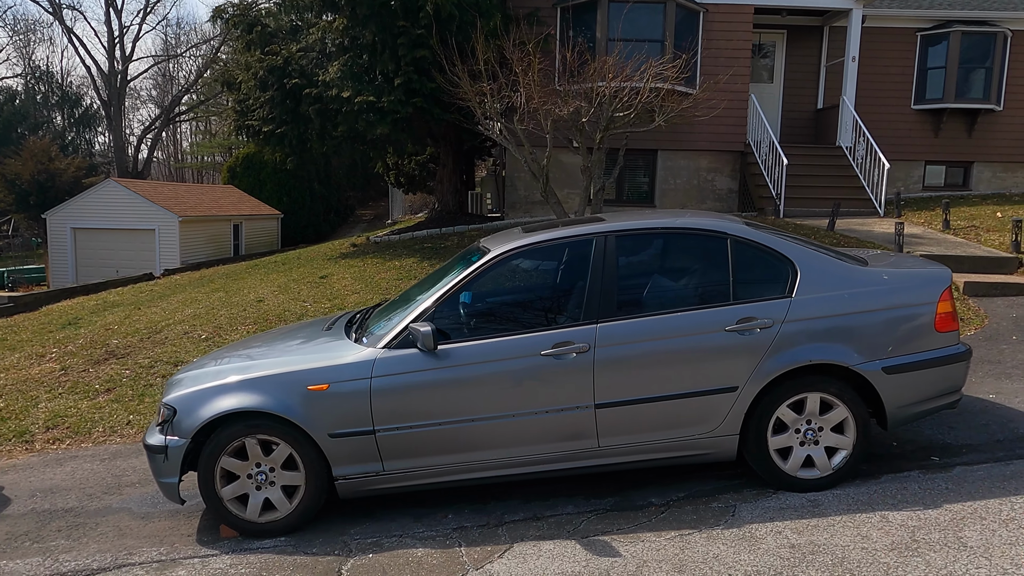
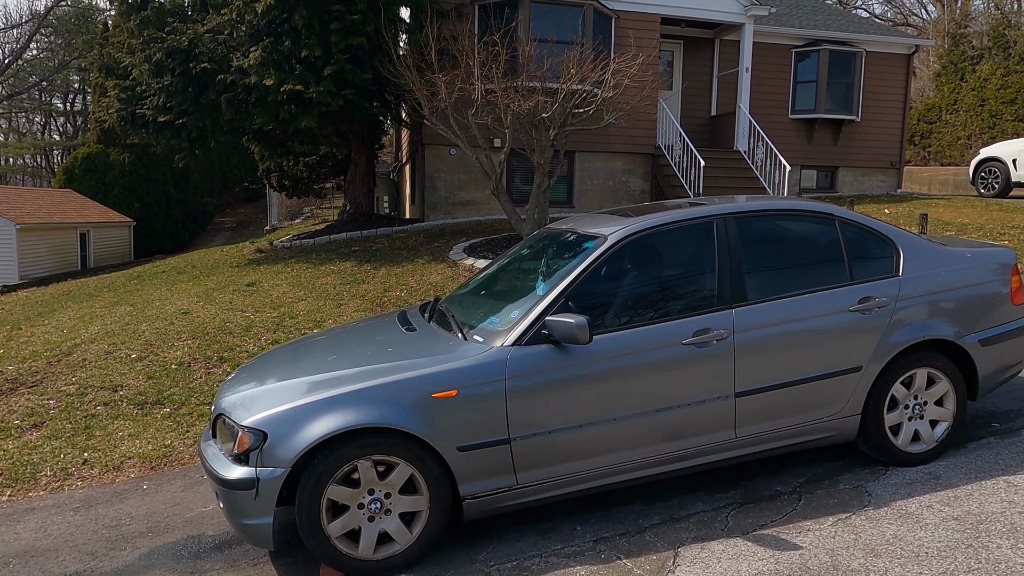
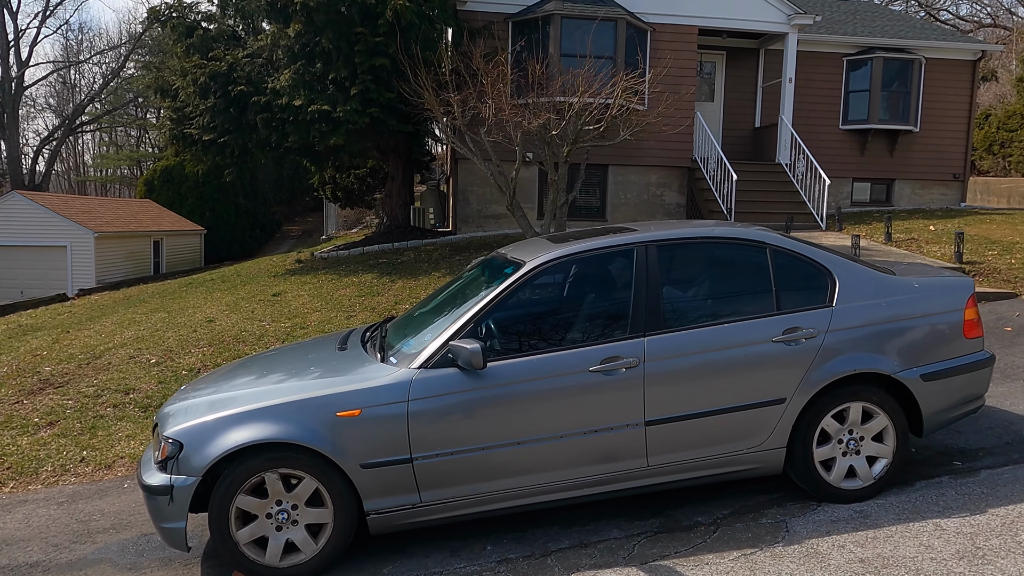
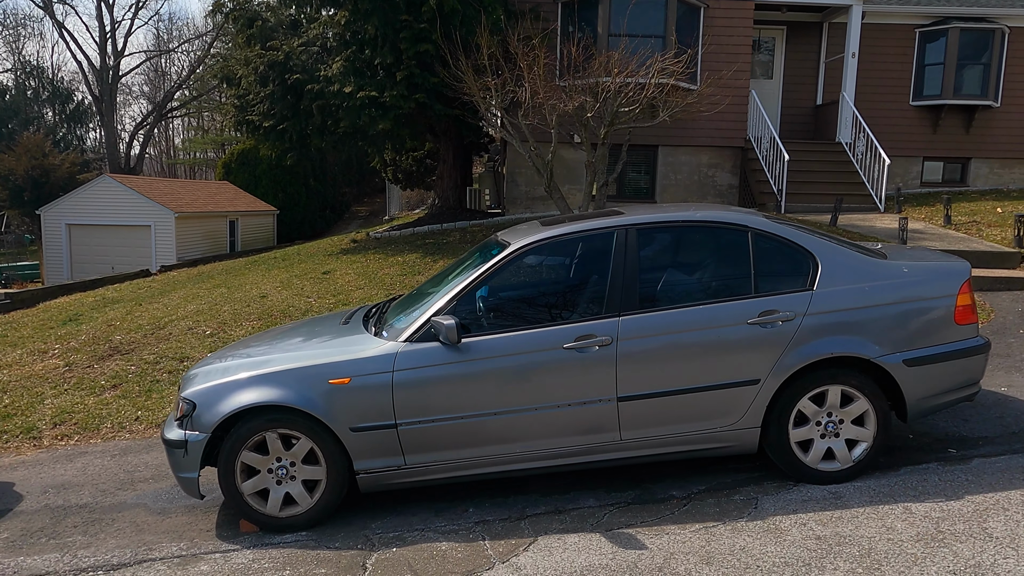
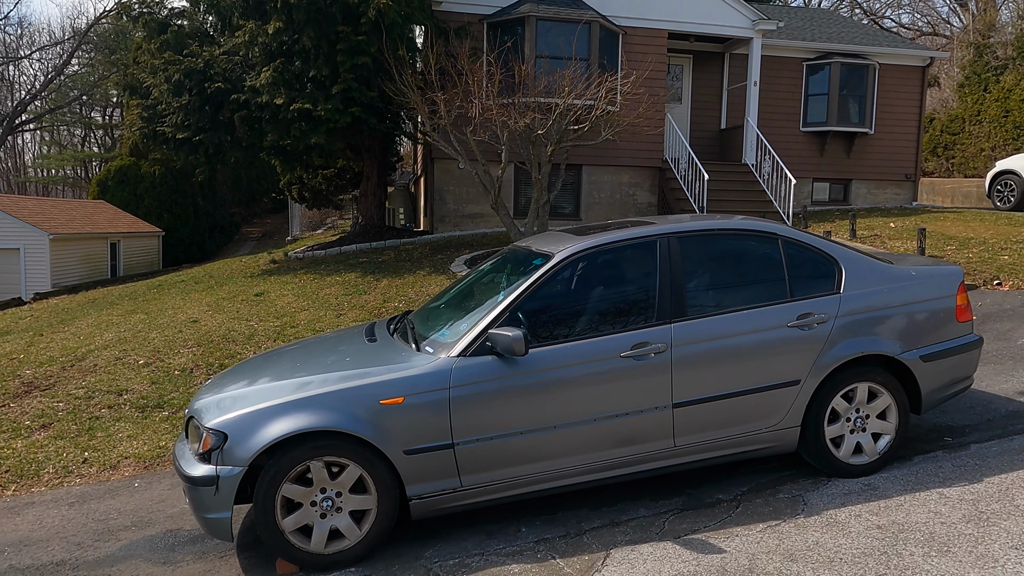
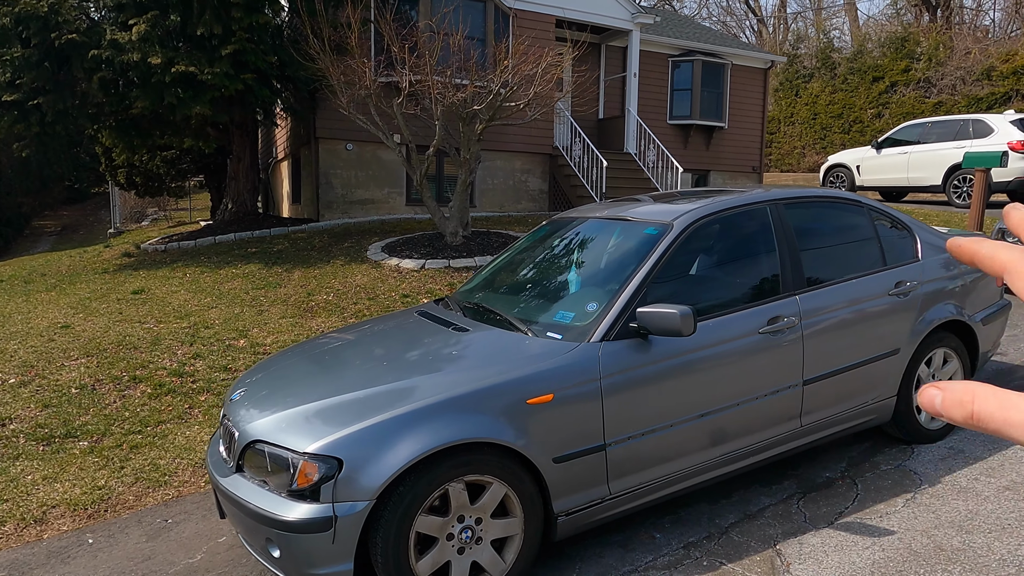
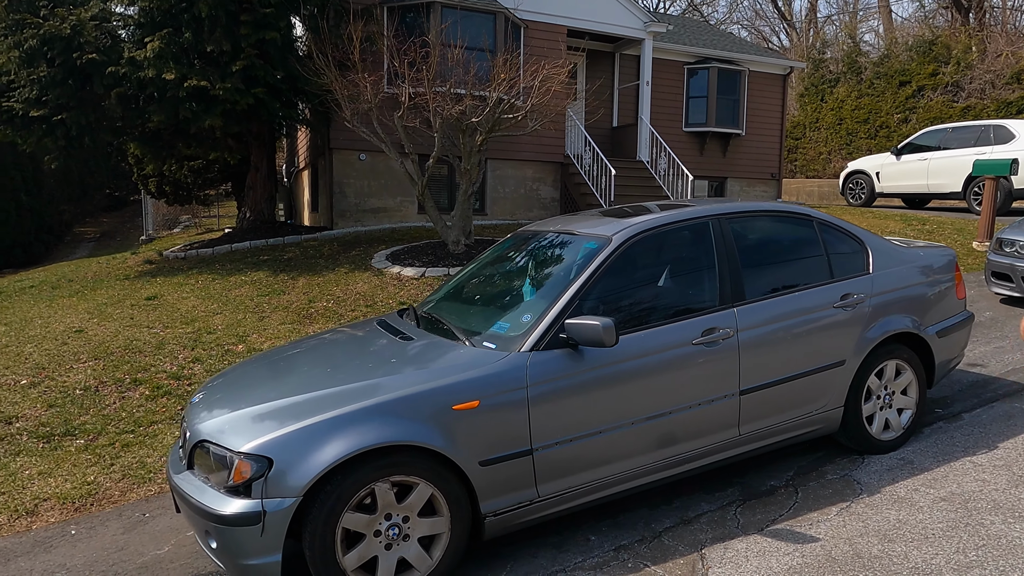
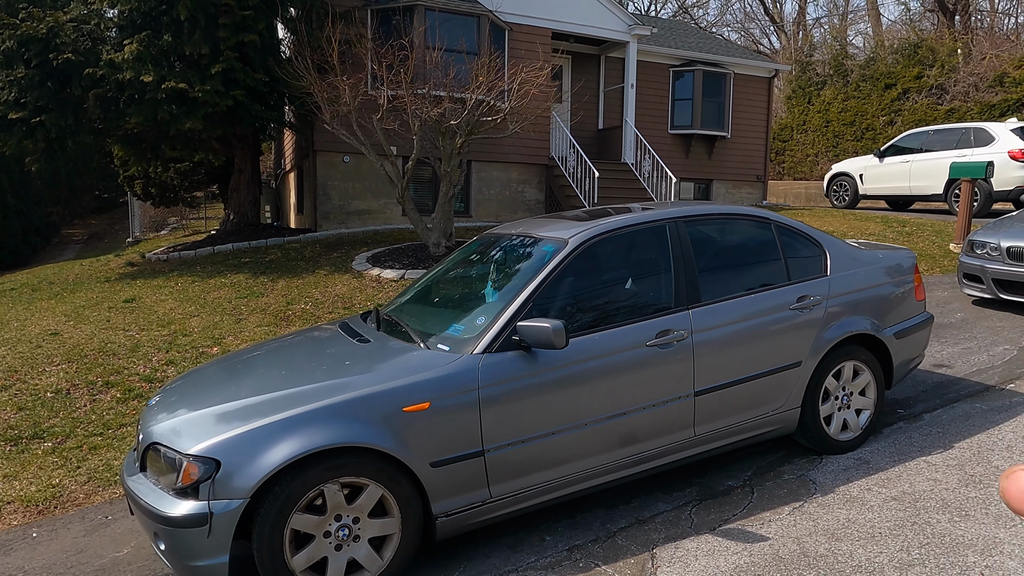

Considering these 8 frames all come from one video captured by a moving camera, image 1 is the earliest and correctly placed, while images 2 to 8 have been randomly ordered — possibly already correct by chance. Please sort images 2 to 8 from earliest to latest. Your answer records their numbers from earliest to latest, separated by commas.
4, 3, 5, 2, 8, 7, 6
